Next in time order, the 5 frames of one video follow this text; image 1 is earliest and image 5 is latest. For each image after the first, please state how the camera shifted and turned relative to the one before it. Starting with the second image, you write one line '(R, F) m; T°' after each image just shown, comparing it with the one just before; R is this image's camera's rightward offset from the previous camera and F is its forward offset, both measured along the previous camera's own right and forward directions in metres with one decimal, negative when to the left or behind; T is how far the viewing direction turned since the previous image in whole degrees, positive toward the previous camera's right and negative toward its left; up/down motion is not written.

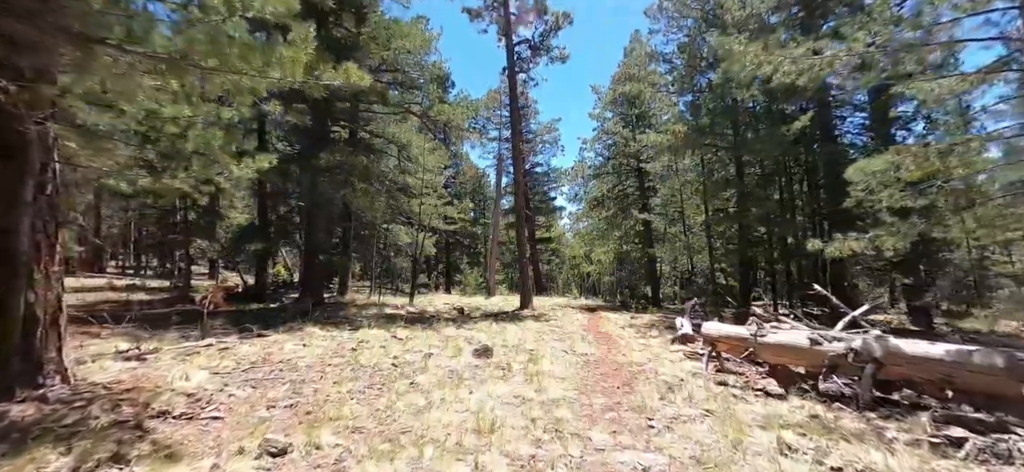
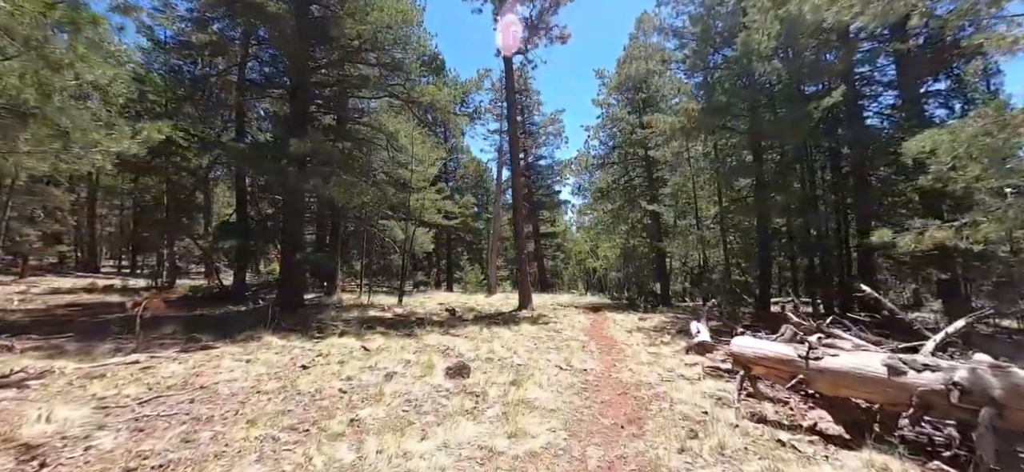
(+0.3, +0.9) m; -1°
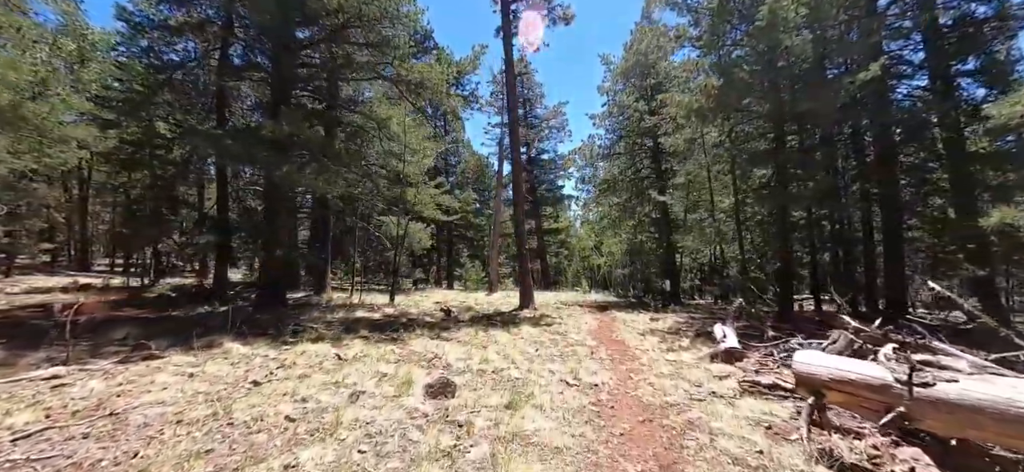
(+0.1, +0.8) m; 0°
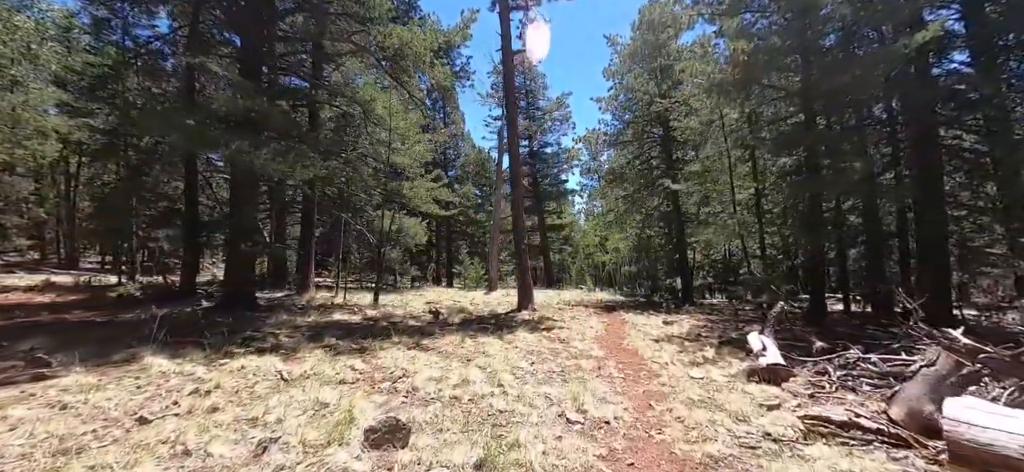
(+0.2, +1.0) m; -1°
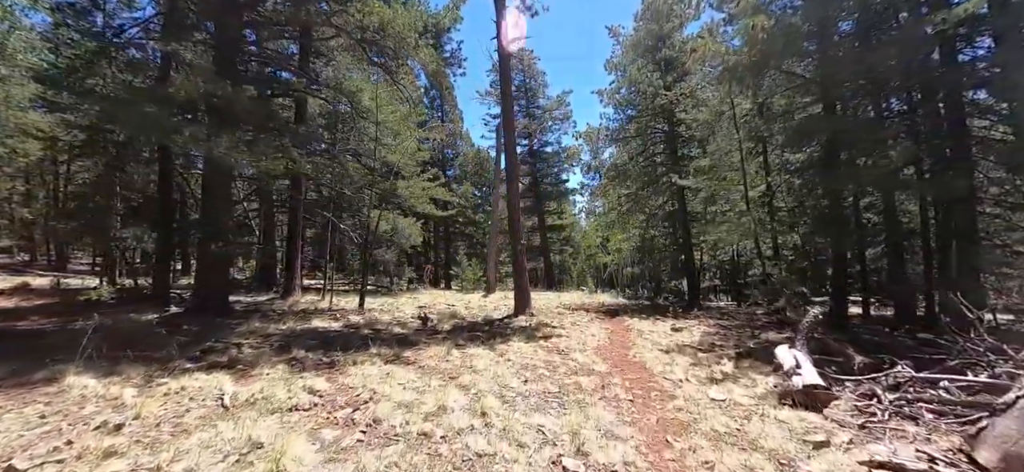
(+0.1, +0.6) m; 0°
